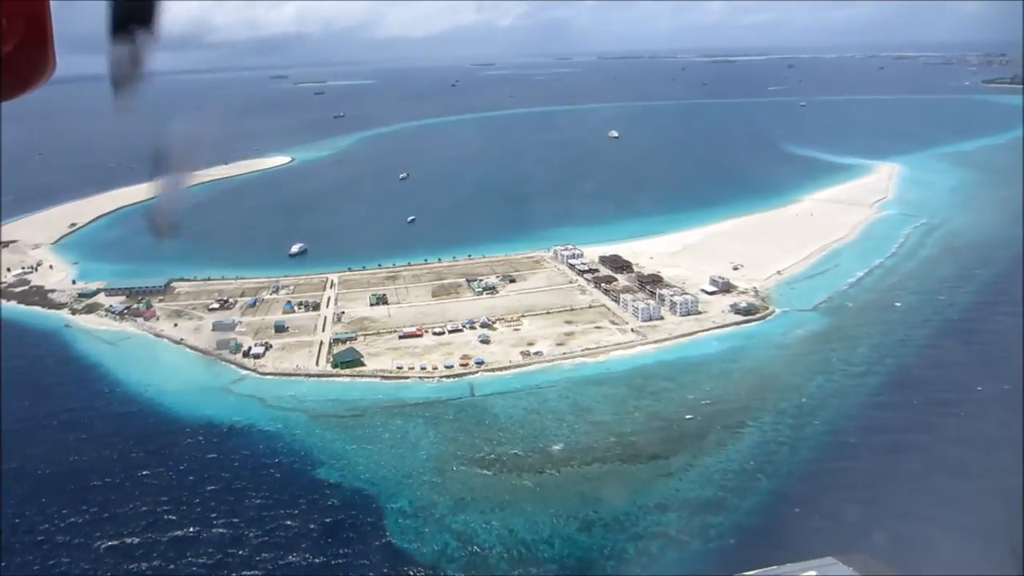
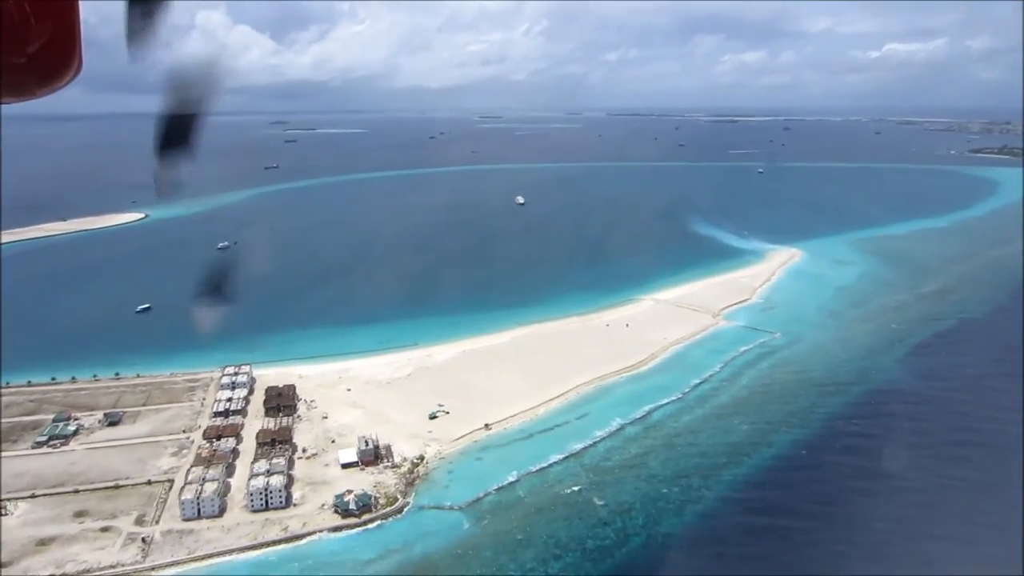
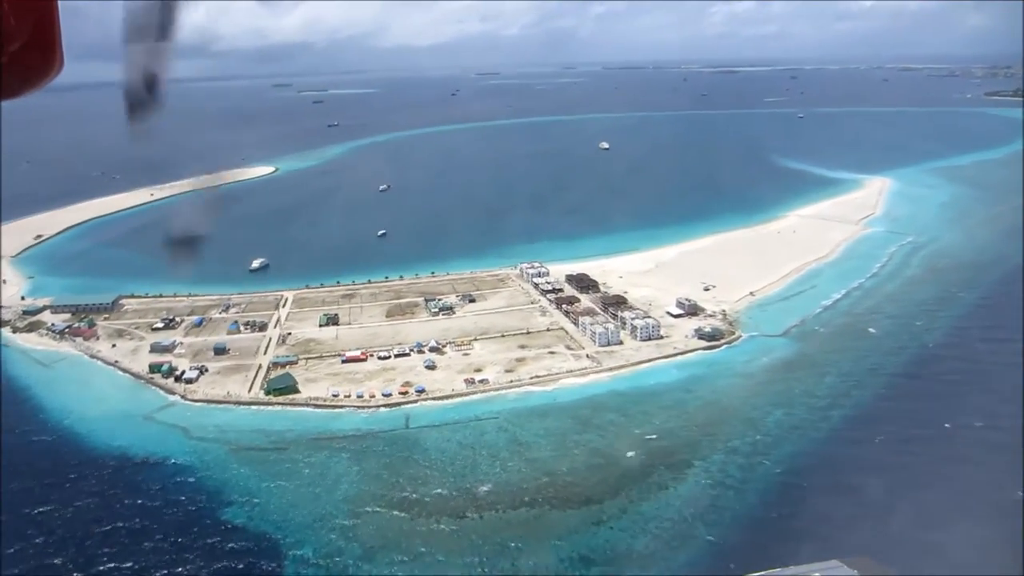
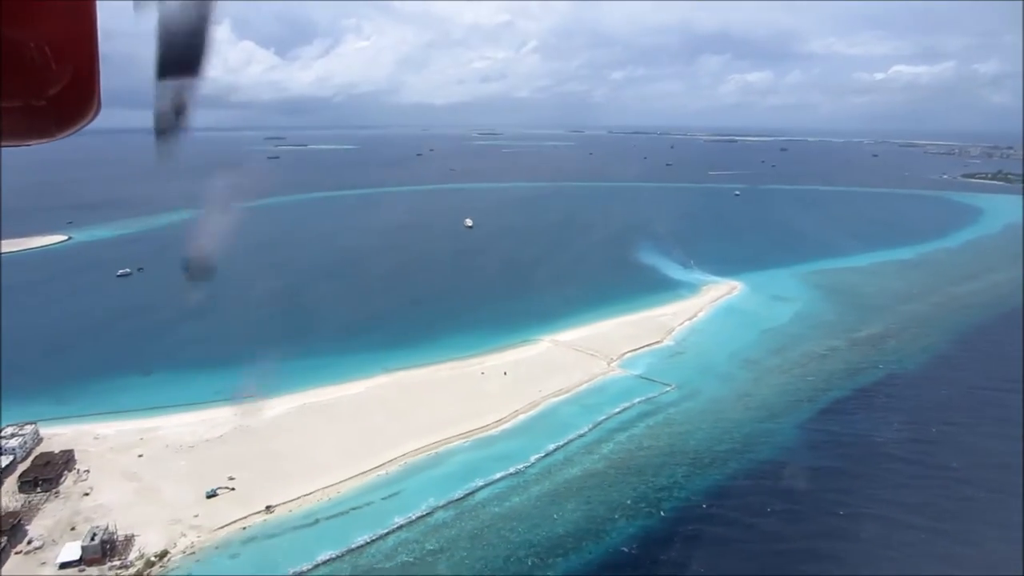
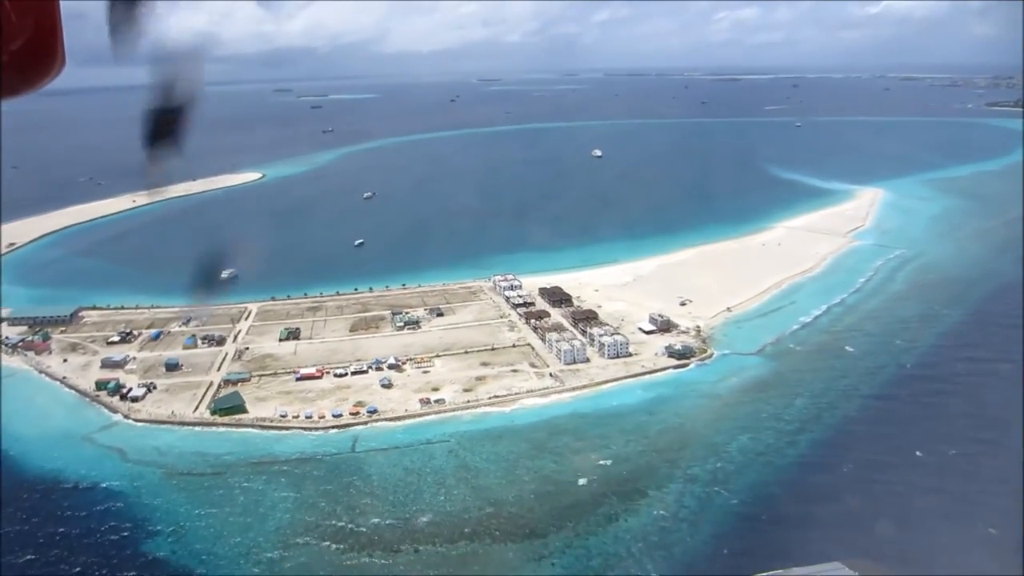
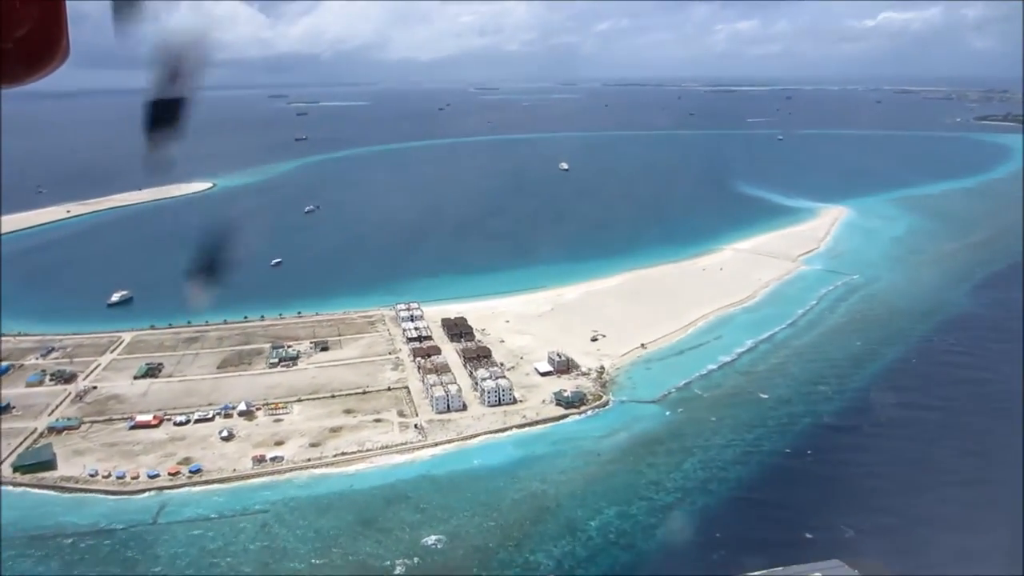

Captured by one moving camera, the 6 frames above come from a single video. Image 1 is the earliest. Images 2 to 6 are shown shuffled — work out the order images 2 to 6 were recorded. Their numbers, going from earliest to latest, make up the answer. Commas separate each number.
3, 5, 6, 2, 4
